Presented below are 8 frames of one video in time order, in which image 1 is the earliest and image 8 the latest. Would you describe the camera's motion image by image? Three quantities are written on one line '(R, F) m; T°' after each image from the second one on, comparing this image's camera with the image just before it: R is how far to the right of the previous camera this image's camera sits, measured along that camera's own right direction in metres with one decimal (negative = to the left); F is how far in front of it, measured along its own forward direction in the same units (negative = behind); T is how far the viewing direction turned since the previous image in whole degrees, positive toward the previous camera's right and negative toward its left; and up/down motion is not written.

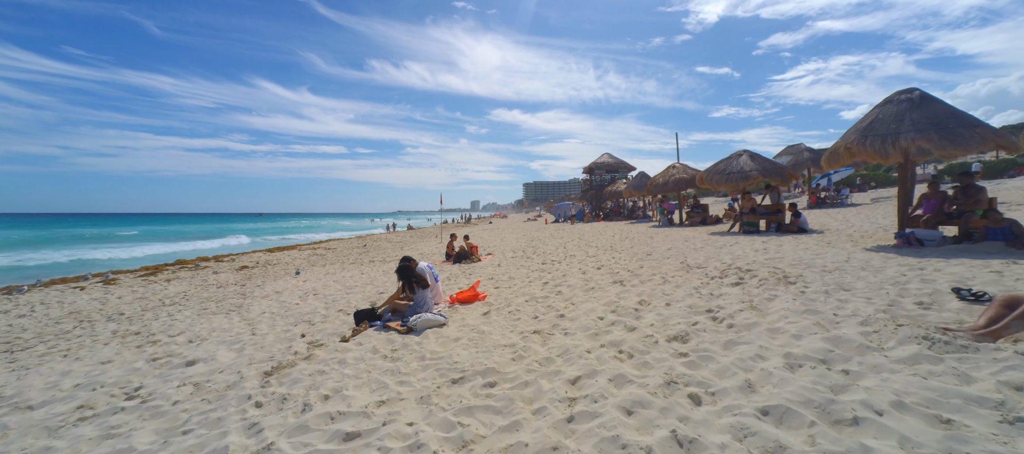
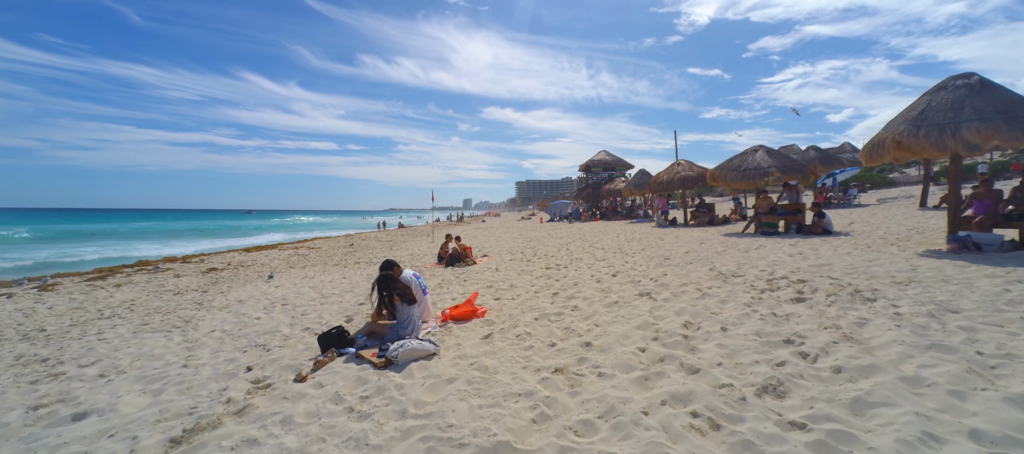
(-0.2, +1.1) m; +1°
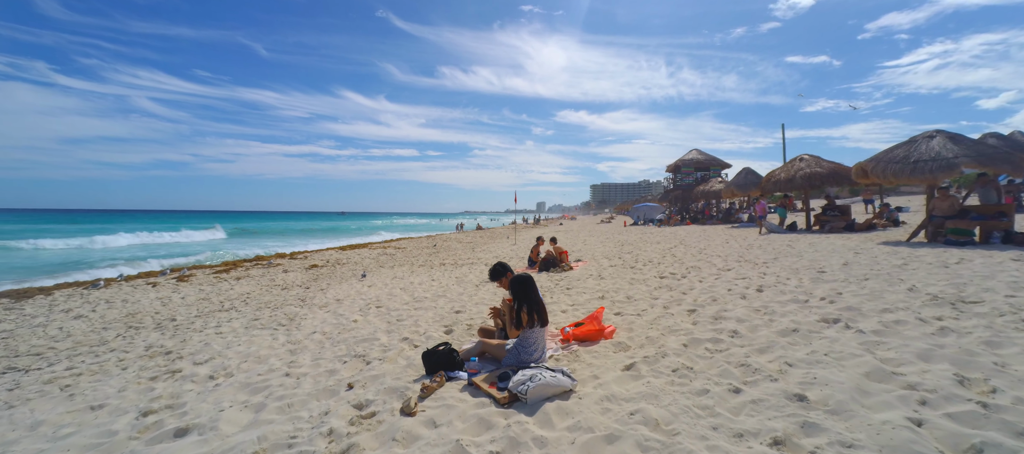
(-0.6, +0.8) m; -11°
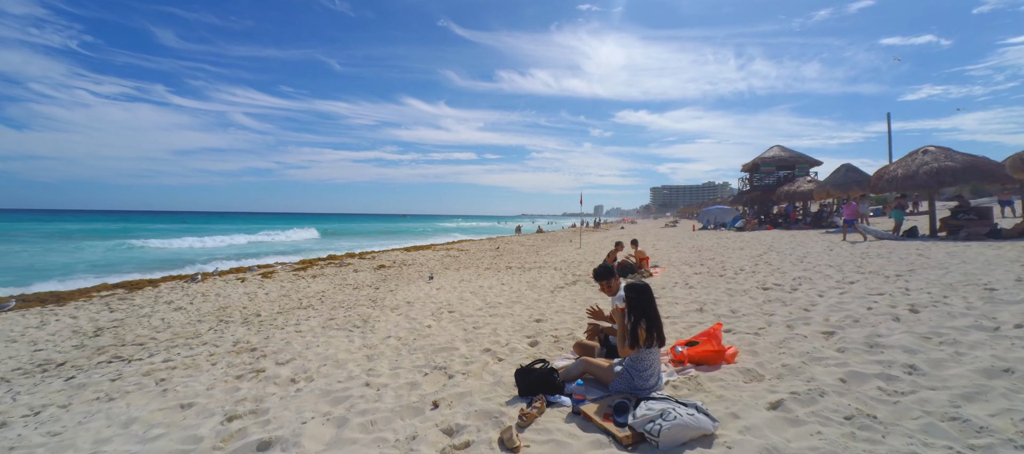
(-0.4, +0.5) m; -8°
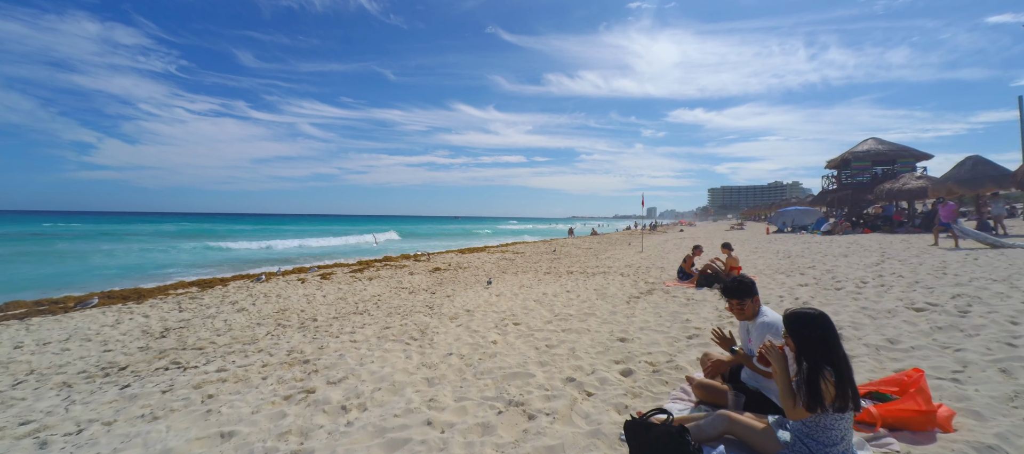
(-0.4, +0.8) m; -7°
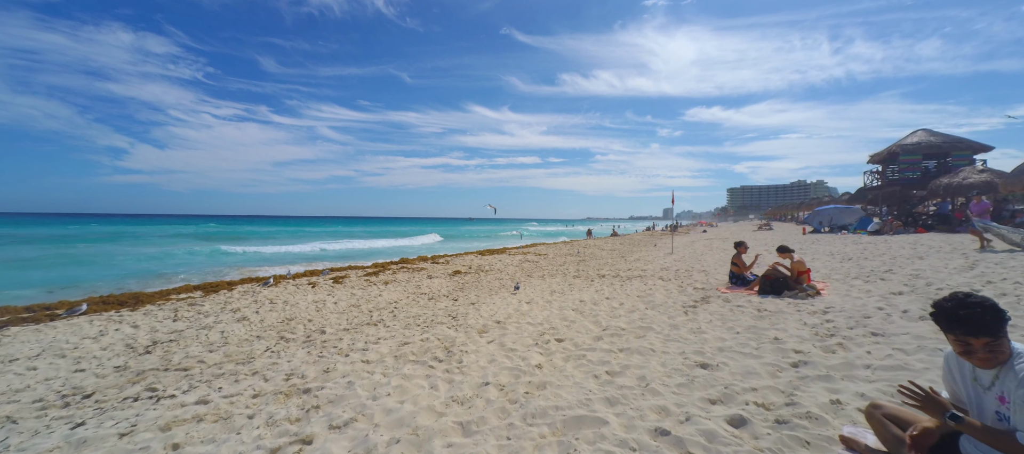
(-0.4, +1.0) m; -2°
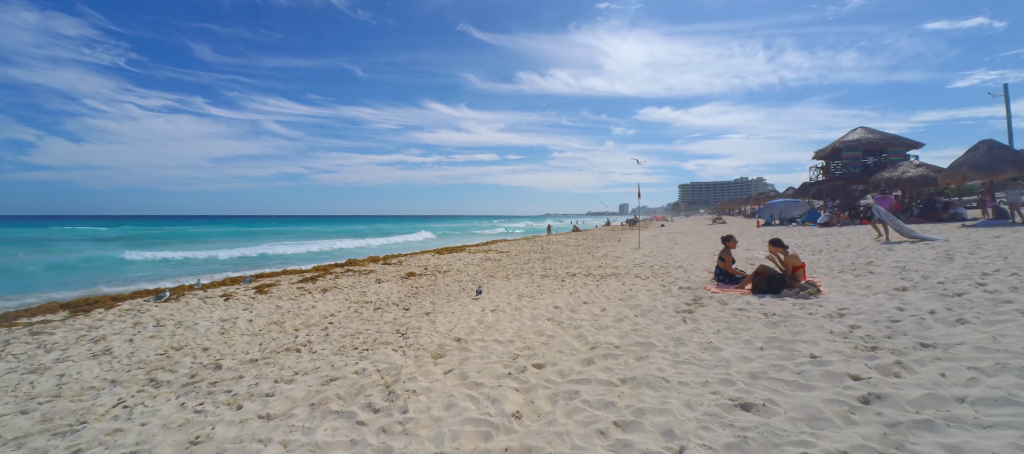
(0.0, +1.3) m; +6°
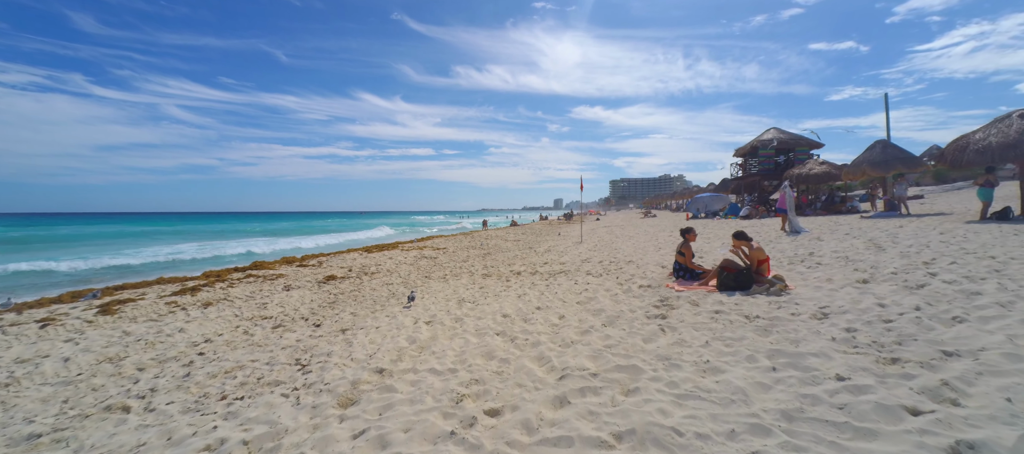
(0.0, +1.2) m; +9°
